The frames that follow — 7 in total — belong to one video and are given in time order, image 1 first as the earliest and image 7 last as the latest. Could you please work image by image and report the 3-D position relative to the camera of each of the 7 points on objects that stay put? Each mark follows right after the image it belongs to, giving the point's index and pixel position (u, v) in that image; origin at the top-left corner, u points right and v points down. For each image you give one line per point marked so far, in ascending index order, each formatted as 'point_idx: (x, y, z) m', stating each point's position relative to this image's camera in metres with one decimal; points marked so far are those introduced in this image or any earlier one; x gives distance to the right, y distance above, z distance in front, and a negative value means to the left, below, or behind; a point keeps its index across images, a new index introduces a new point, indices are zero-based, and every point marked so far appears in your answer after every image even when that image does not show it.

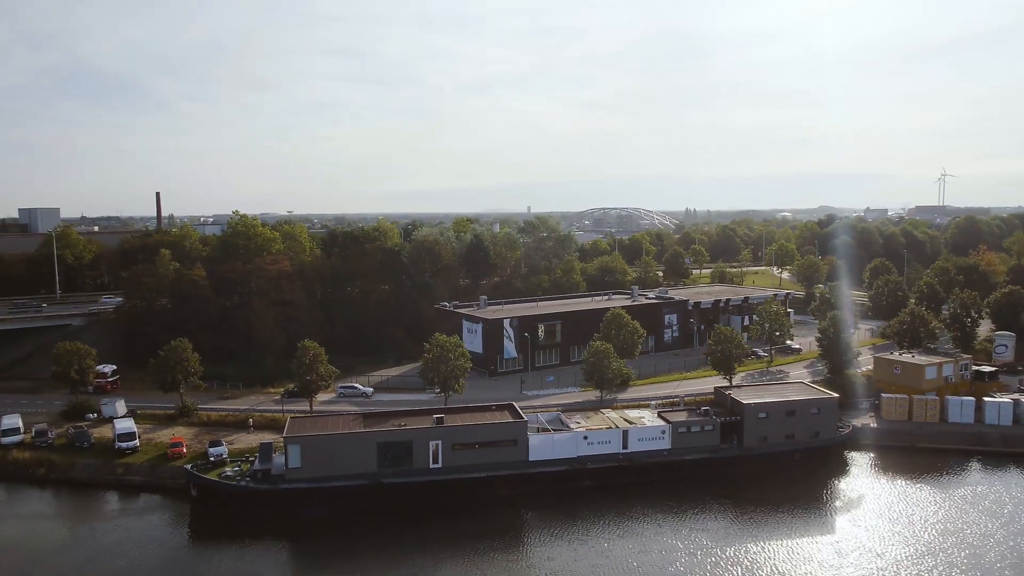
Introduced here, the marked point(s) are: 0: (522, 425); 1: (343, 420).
0: (+0.1, -2.2, +11.7) m
1: (-2.8, -2.2, +11.9) m
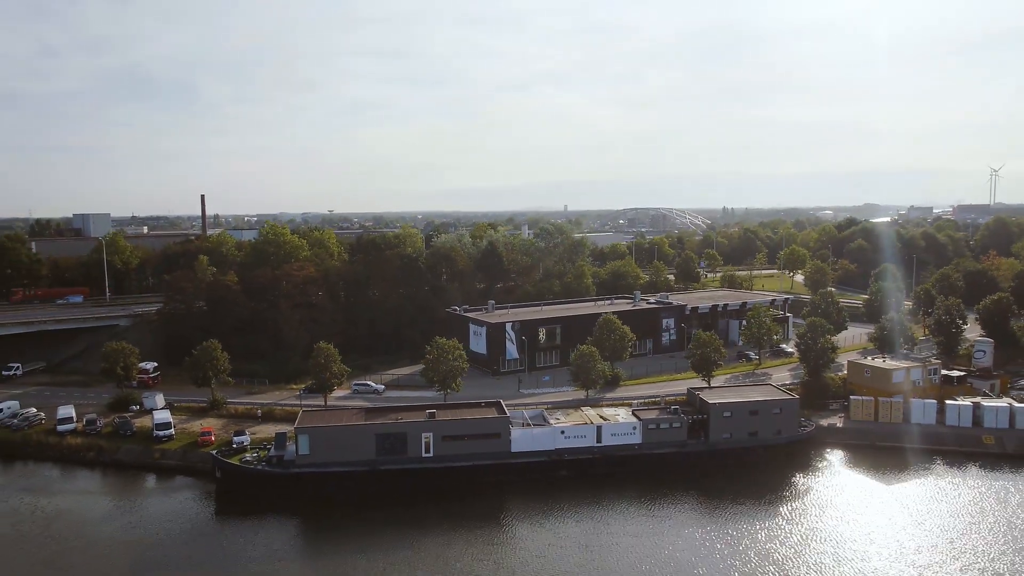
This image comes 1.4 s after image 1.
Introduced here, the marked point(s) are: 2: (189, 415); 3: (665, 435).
0: (-0.2, -2.4, +13.1) m
1: (-3.0, -2.3, +13.5) m
2: (-7.0, -2.7, +15.8) m
3: (+2.8, -2.7, +13.7) m
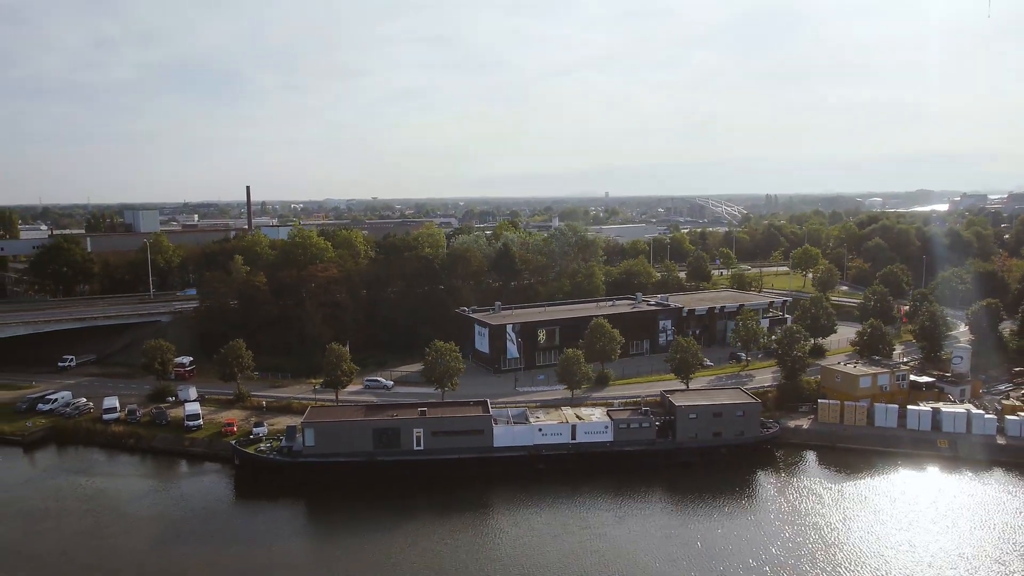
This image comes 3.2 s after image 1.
0: (-0.5, -2.6, +14.7) m
1: (-3.4, -2.6, +15.2) m
2: (-7.1, -2.9, +17.8) m
3: (+2.5, -3.0, +15.0) m
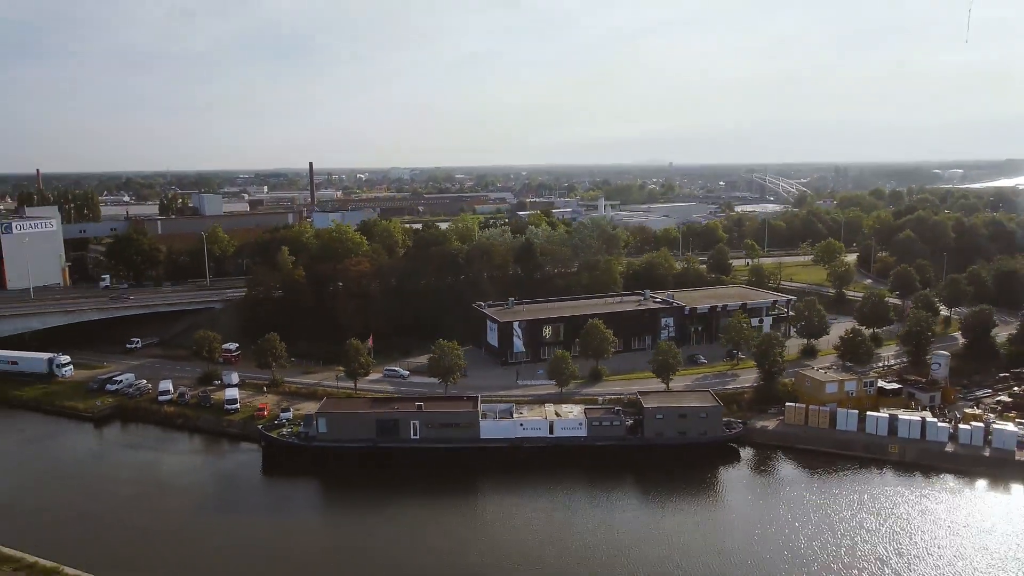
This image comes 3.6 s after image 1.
0: (-0.9, -2.9, +16.7) m
1: (-3.6, -2.7, +17.5) m
2: (-7.2, -2.9, +20.4) m
3: (+2.2, -3.3, +16.8) m
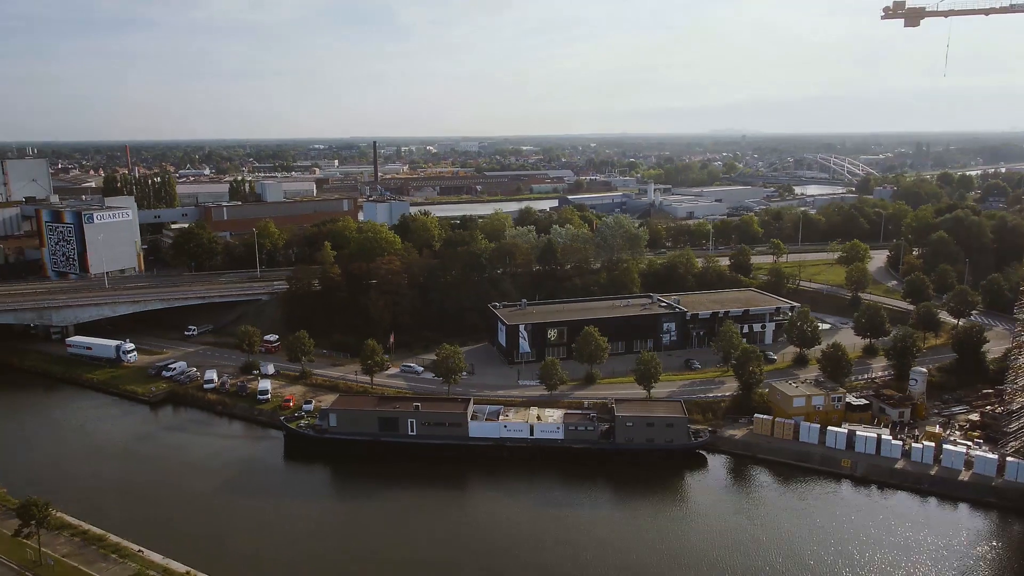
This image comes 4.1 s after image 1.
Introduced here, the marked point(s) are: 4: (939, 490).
0: (-1.2, -3.3, +18.9) m
1: (-3.9, -3.0, +19.9) m
2: (-7.2, -3.0, +23.2) m
3: (+1.8, -3.7, +18.7) m
4: (+9.8, -4.6, +16.8) m
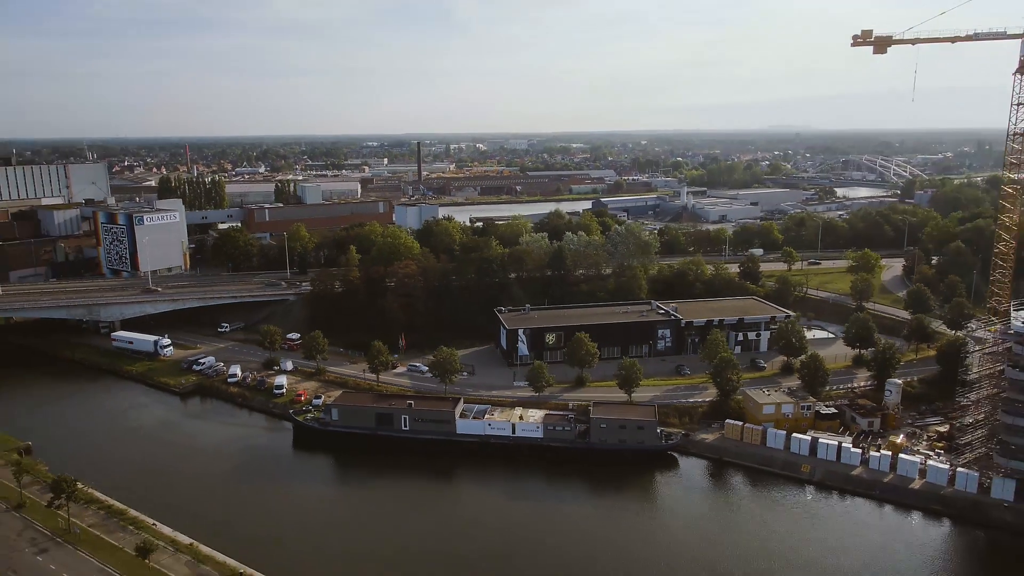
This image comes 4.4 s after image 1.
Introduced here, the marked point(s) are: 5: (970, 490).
0: (-1.7, -3.5, +20.6) m
1: (-4.3, -3.2, +21.8) m
2: (-7.3, -3.1, +25.2) m
3: (+1.3, -4.0, +20.2) m
4: (+9.2, -5.1, +17.7) m
5: (+10.8, -4.8, +17.3) m
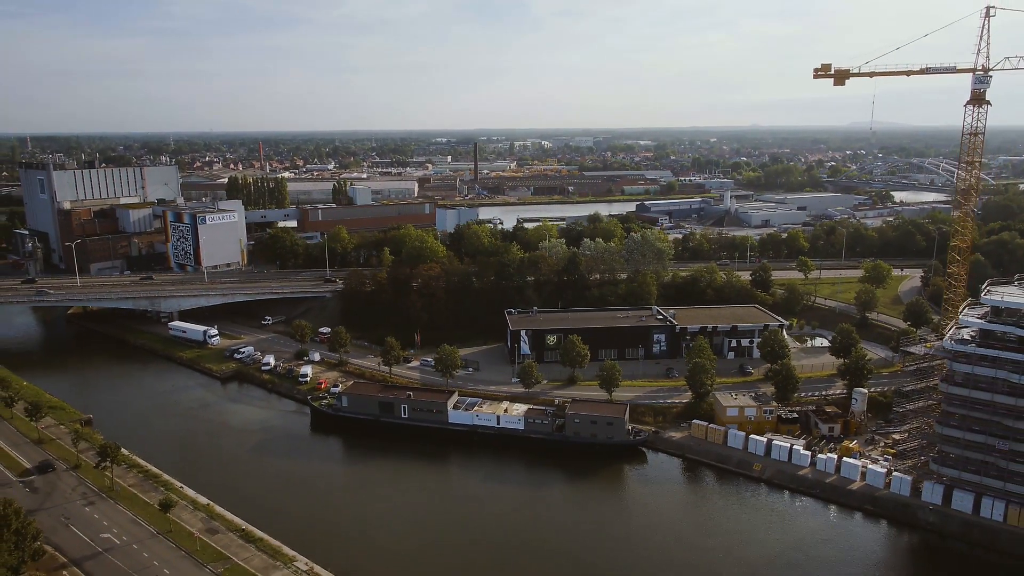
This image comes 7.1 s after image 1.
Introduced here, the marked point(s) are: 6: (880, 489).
0: (-2.1, -3.7, +23.1) m
1: (-4.5, -3.3, +24.6) m
2: (-7.2, -3.1, +28.3) m
3: (+0.8, -4.2, +22.4) m
4: (+8.4, -5.5, +19.3) m
5: (+10.0, -5.3, +18.7) m
6: (+9.6, -5.3, +19.0) m
